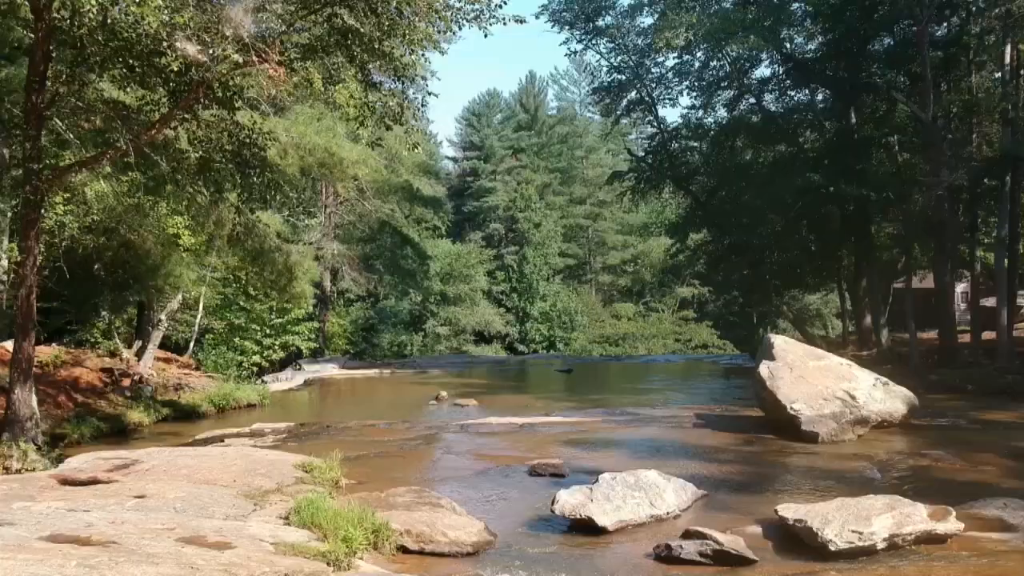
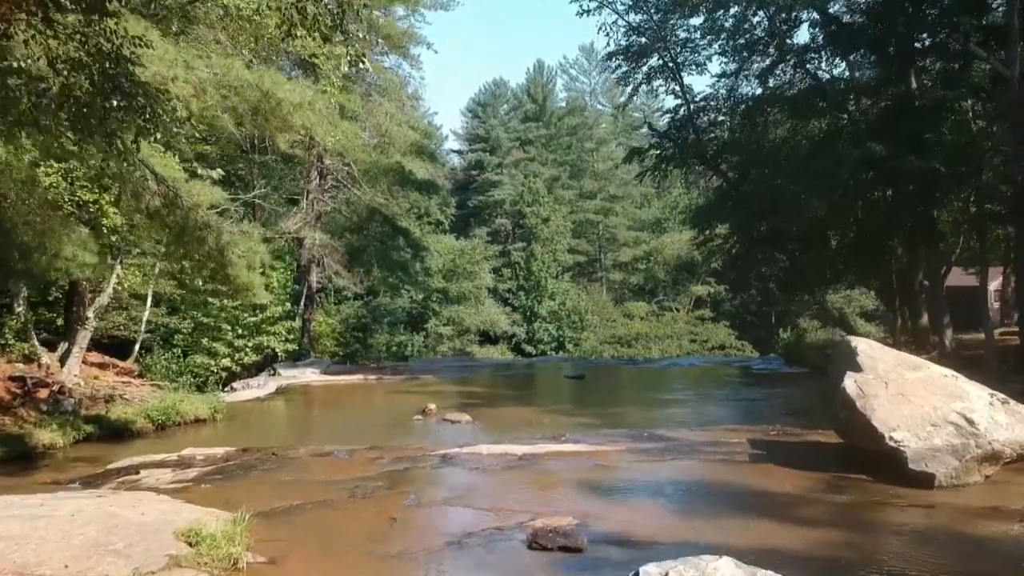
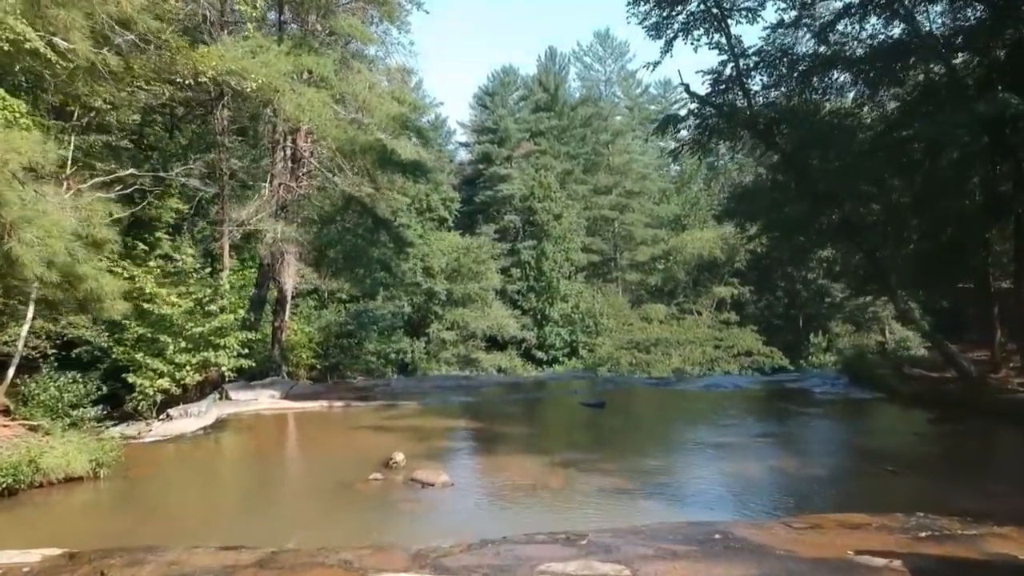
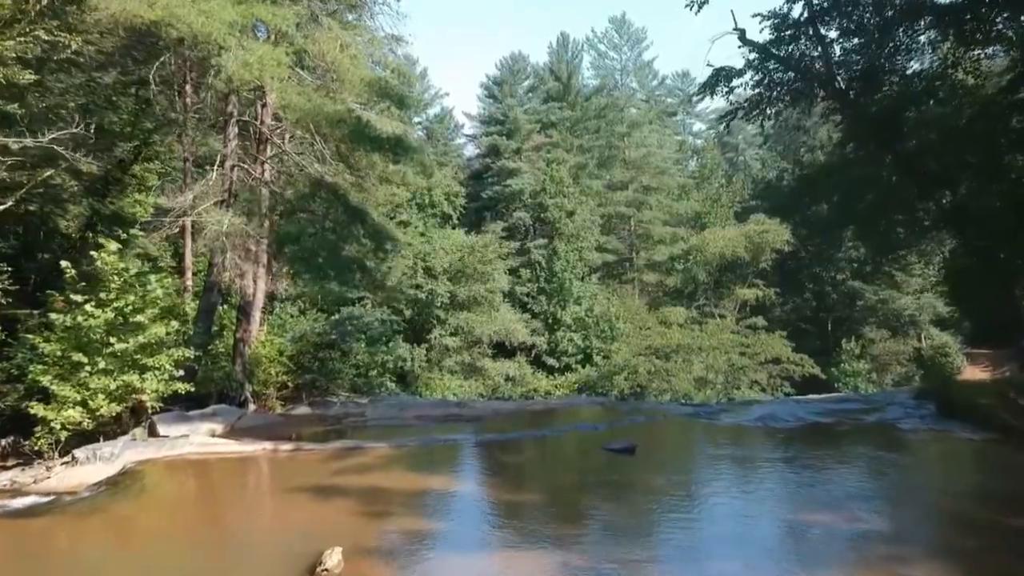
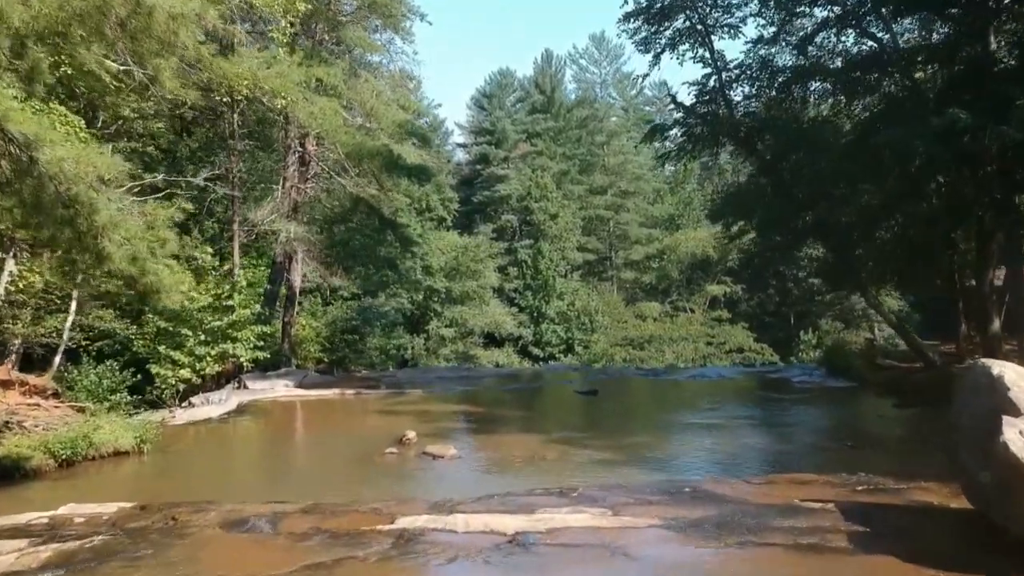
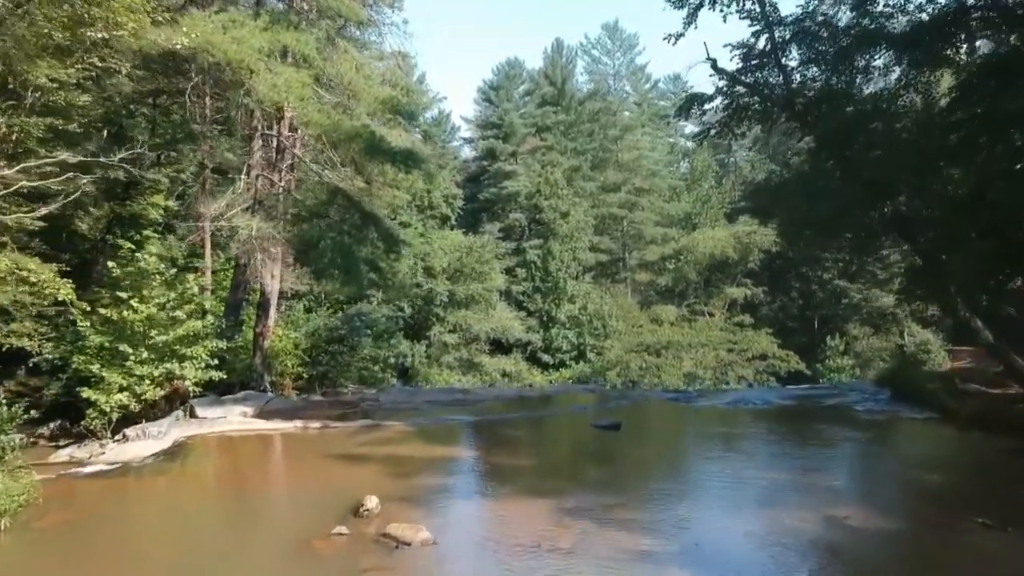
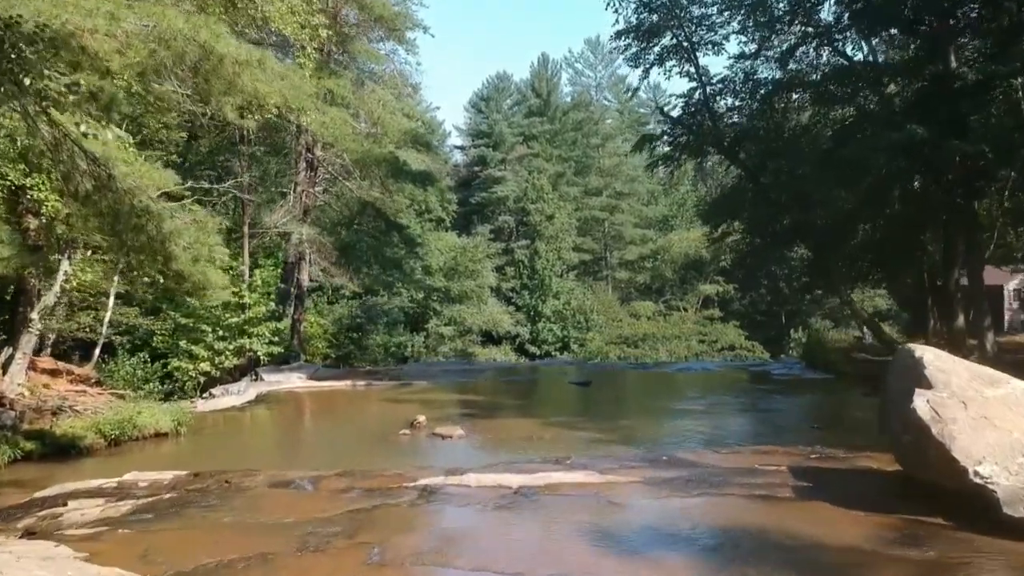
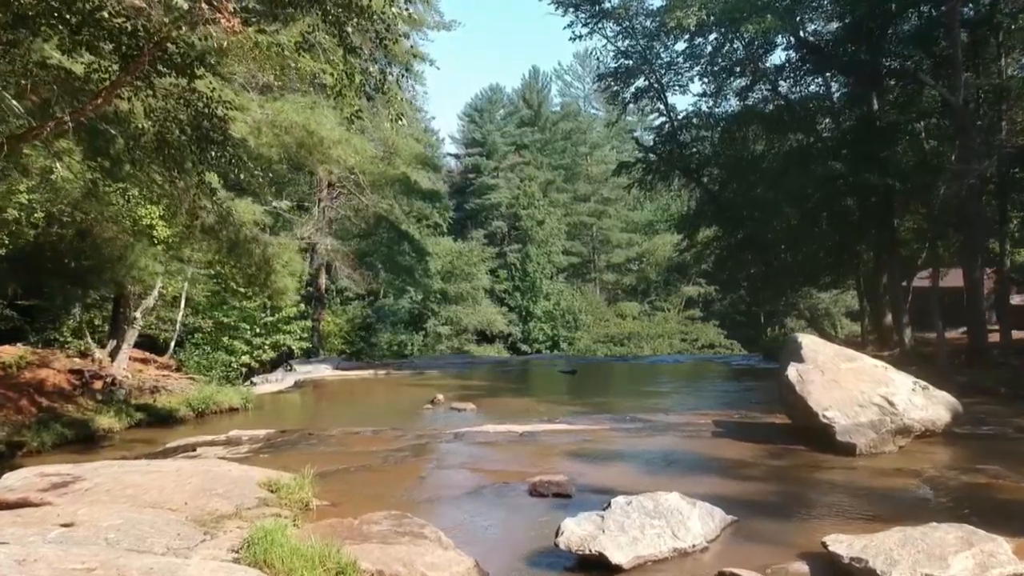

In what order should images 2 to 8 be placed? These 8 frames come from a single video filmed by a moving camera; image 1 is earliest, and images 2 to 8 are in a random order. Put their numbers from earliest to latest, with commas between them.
8, 2, 7, 5, 3, 6, 4
